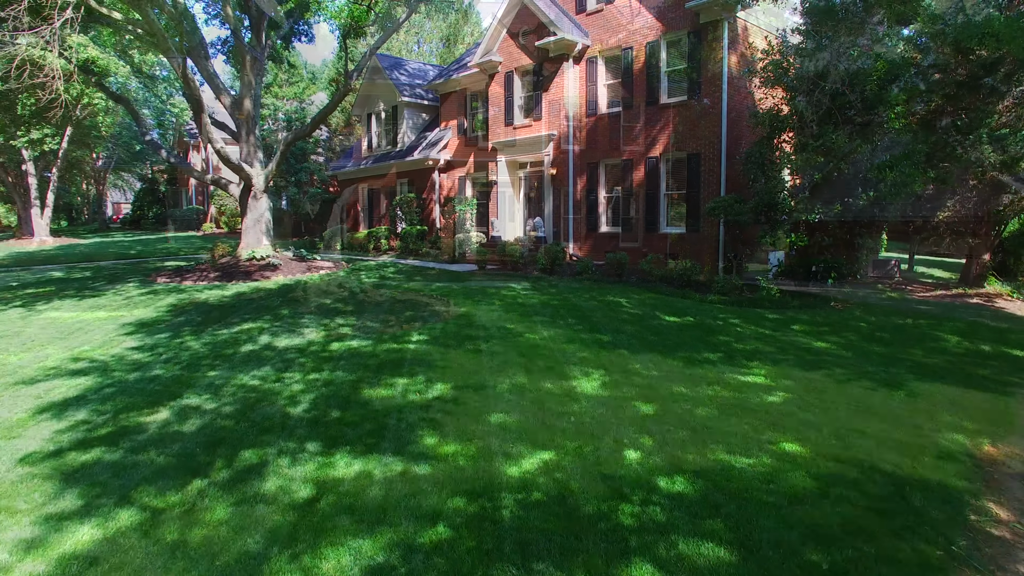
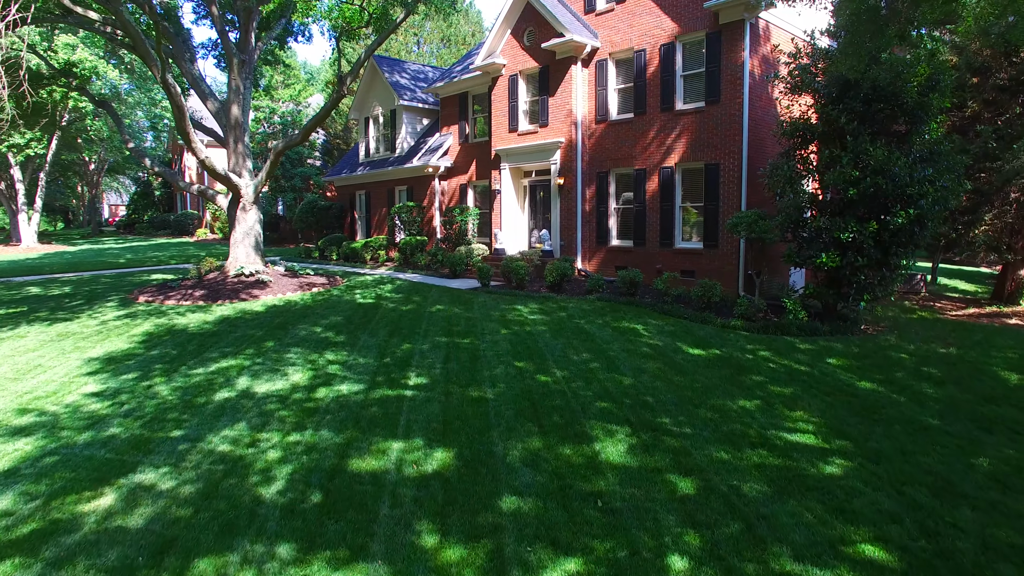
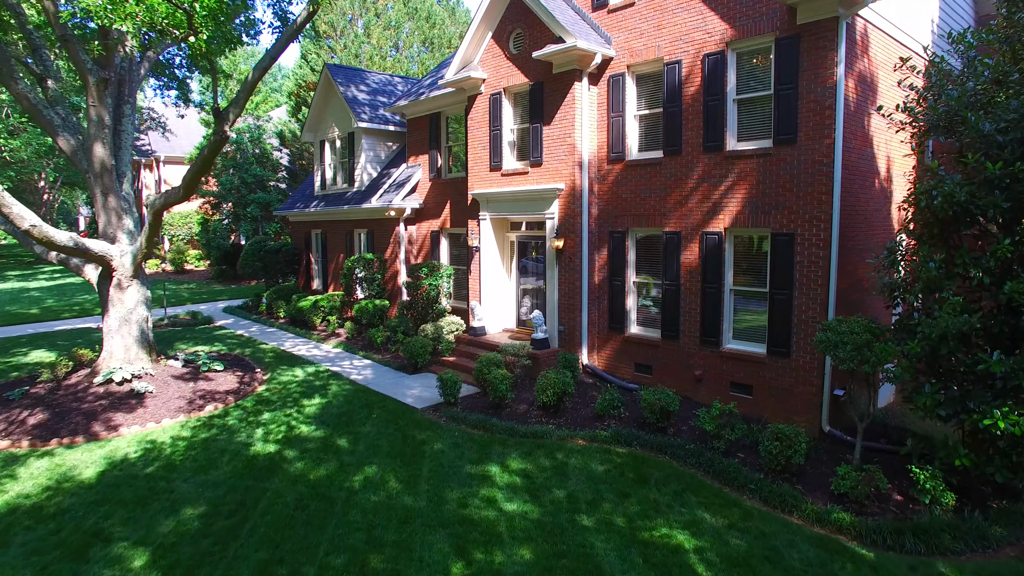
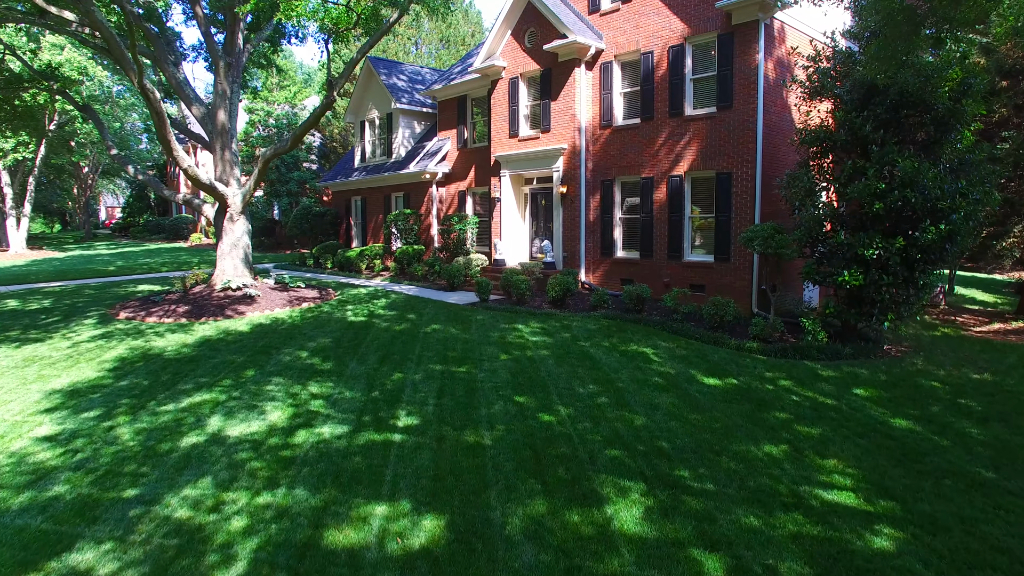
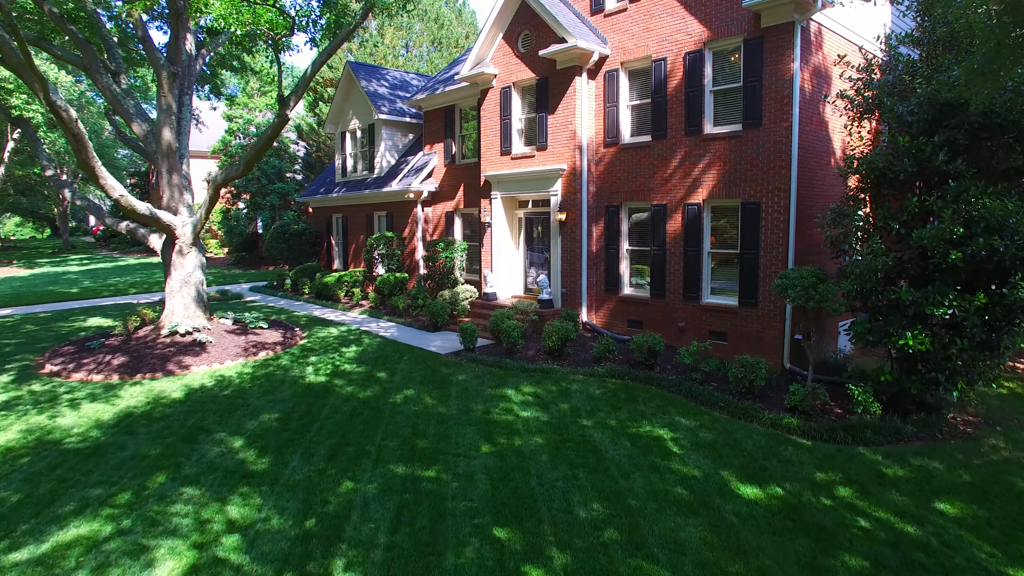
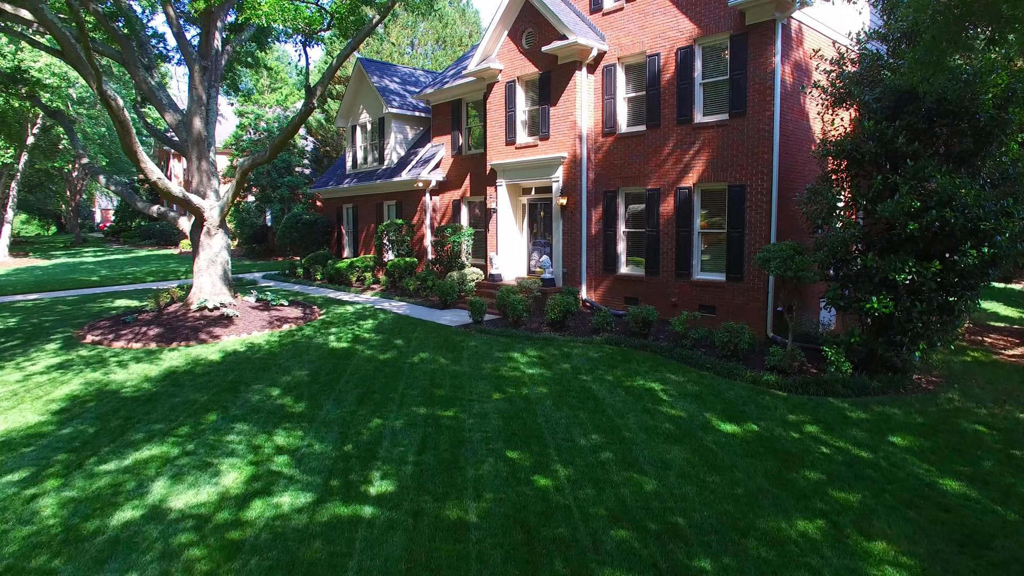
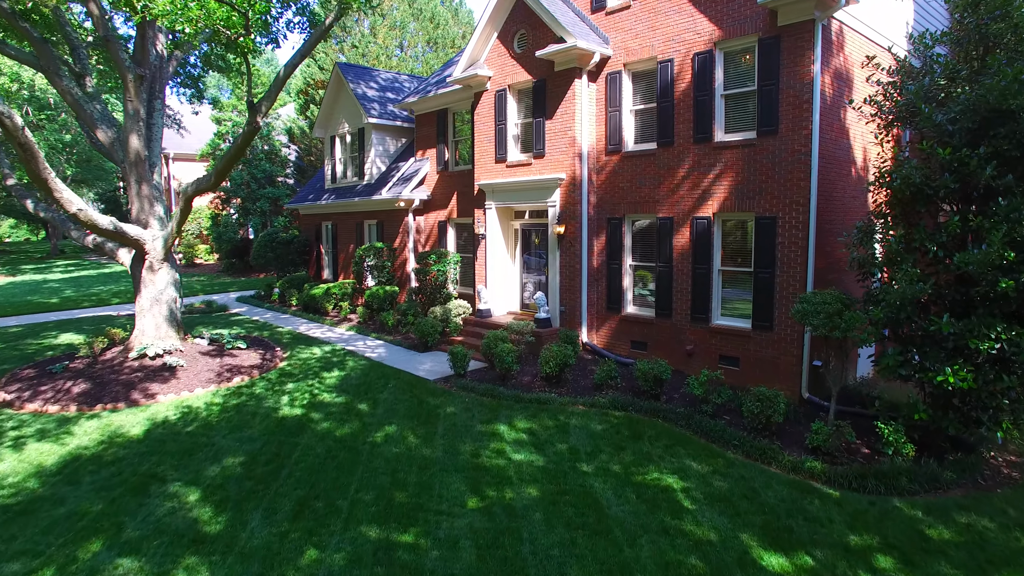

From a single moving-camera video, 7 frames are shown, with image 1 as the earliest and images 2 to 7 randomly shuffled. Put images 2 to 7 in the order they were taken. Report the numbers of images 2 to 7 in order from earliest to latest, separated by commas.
2, 4, 6, 5, 7, 3
